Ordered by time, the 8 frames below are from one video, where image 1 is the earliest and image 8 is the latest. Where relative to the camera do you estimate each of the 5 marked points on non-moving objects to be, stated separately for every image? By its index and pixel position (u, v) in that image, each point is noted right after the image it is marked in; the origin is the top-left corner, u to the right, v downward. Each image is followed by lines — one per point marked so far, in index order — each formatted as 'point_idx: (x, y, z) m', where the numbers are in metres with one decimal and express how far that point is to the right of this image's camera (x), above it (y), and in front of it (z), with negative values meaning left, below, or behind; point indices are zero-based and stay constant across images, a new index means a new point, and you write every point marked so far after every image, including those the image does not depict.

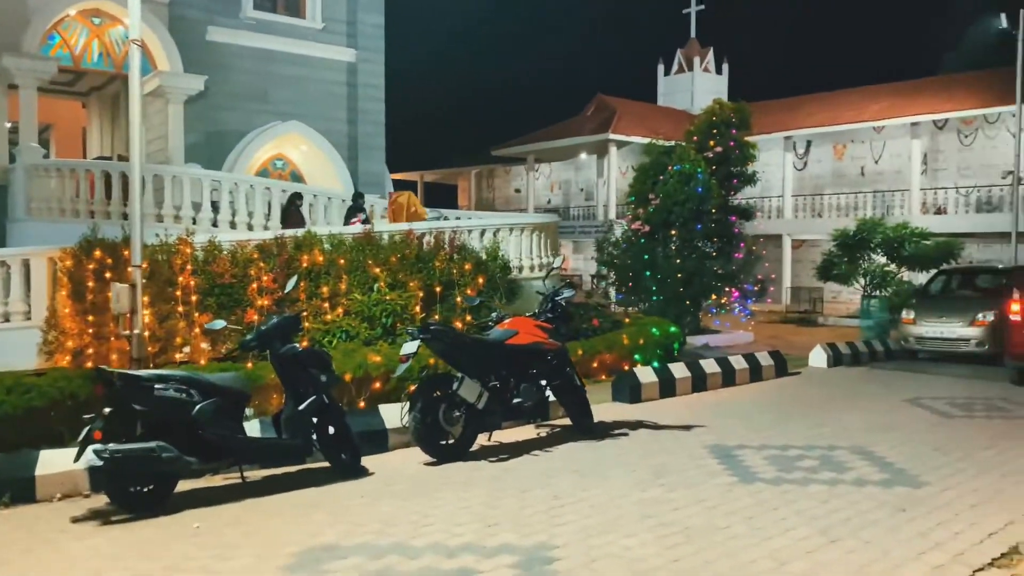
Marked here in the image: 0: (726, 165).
0: (+4.4, +2.5, +17.3) m
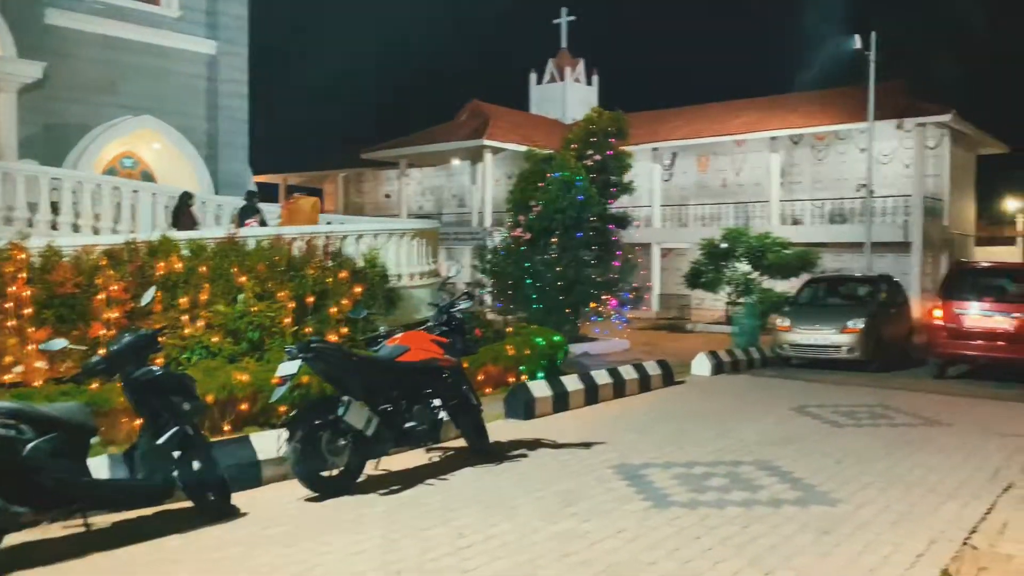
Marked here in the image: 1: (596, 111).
0: (+1.9, +2.4, +17.3) m
1: (+1.7, +3.6, +17.1) m
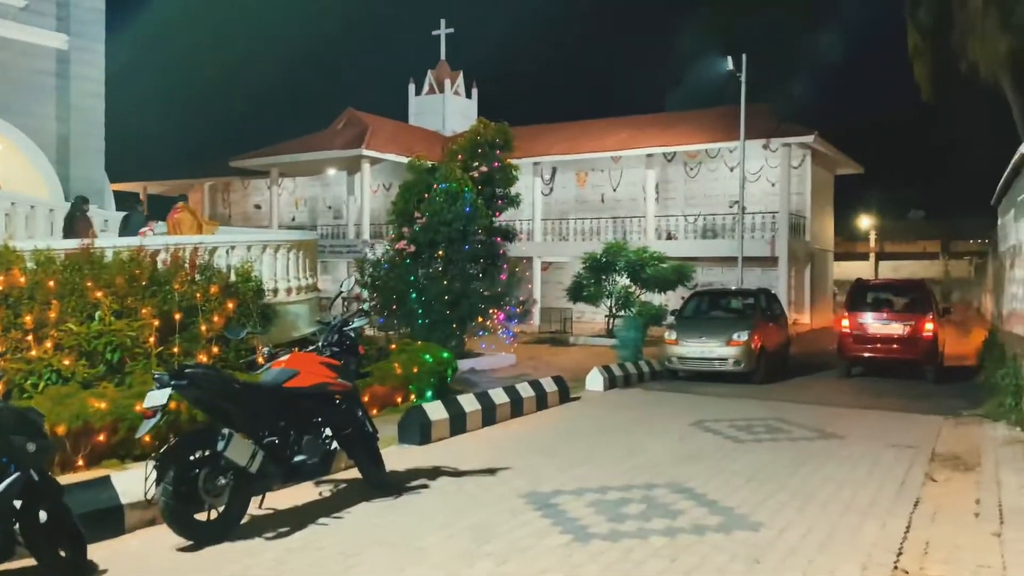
0: (-0.5, +2.1, +17.0) m
1: (-0.6, +3.4, +16.8) m
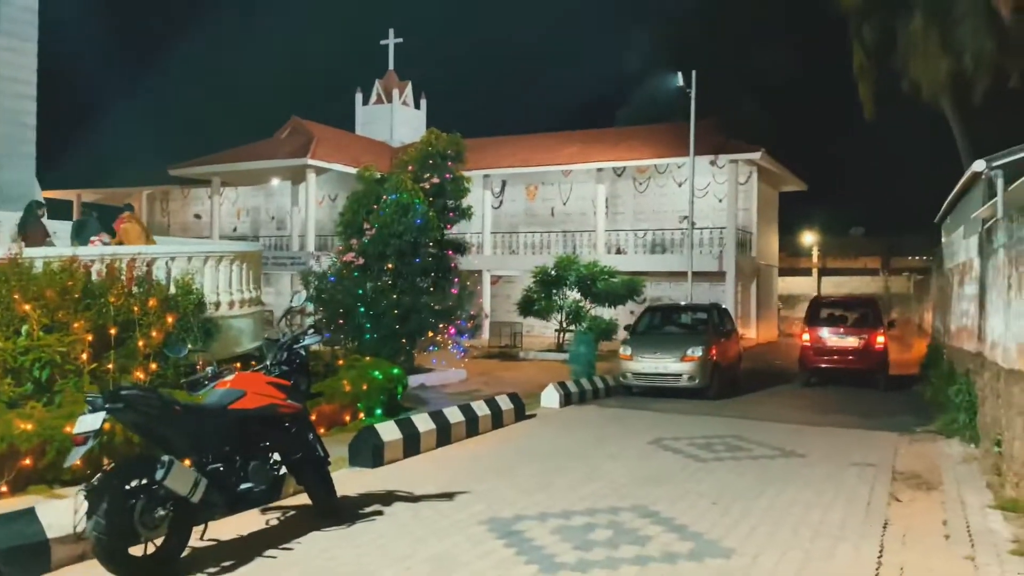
0: (-1.4, +1.8, +16.7) m
1: (-1.6, +3.1, +16.5) m
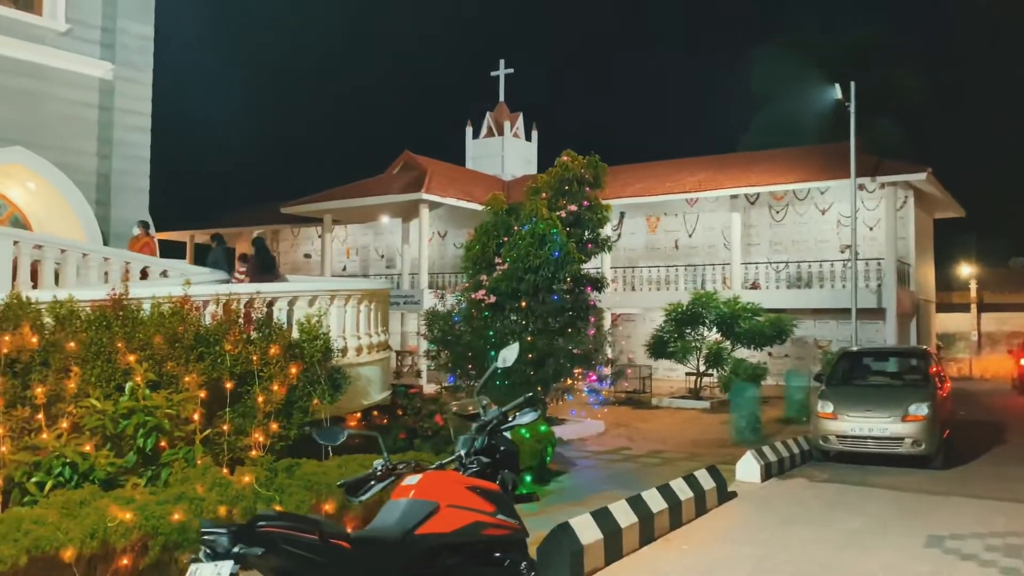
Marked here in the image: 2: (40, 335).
0: (+1.2, +1.1, +14.9) m
1: (+1.0, +2.4, +14.8) m
2: (-3.8, -0.4, +6.7) m
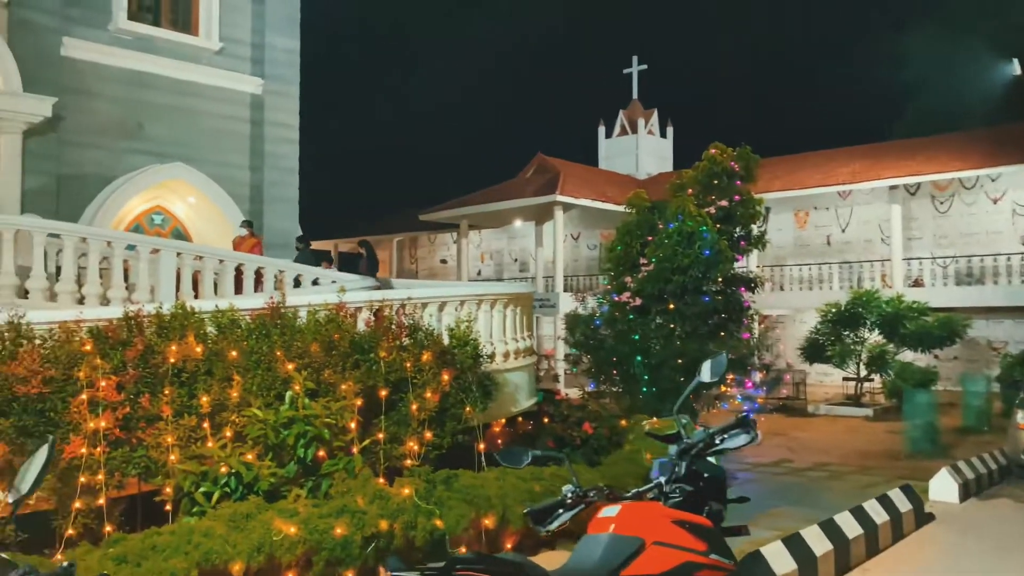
0: (+3.6, +1.1, +14.1) m
1: (+3.5, +2.3, +14.0) m
2: (-2.5, -0.5, +6.7) m
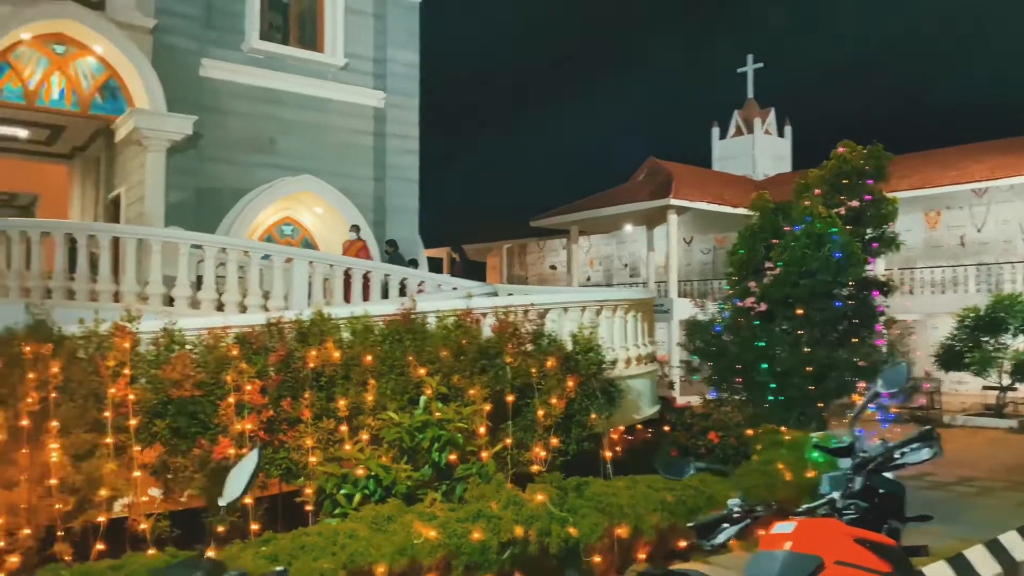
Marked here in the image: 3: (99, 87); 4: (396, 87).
0: (+5.6, +1.0, +13.4) m
1: (+5.4, +2.3, +13.4) m
2: (-1.4, -0.5, +6.9) m
3: (-6.2, +3.0, +12.4) m
4: (-1.9, +3.4, +13.7) m
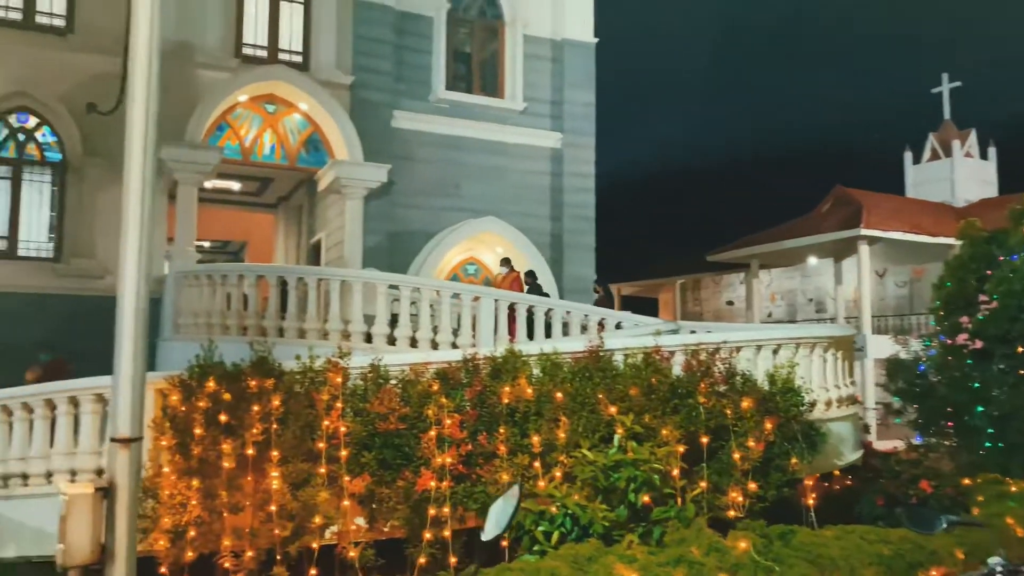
0: (+8.4, +0.5, +12.1) m
1: (+8.2, +1.8, +12.1) m
2: (+0.2, -0.8, +7.0) m
3: (-3.4, +2.4, +13.5) m
4: (+1.1, +2.8, +13.9) m
